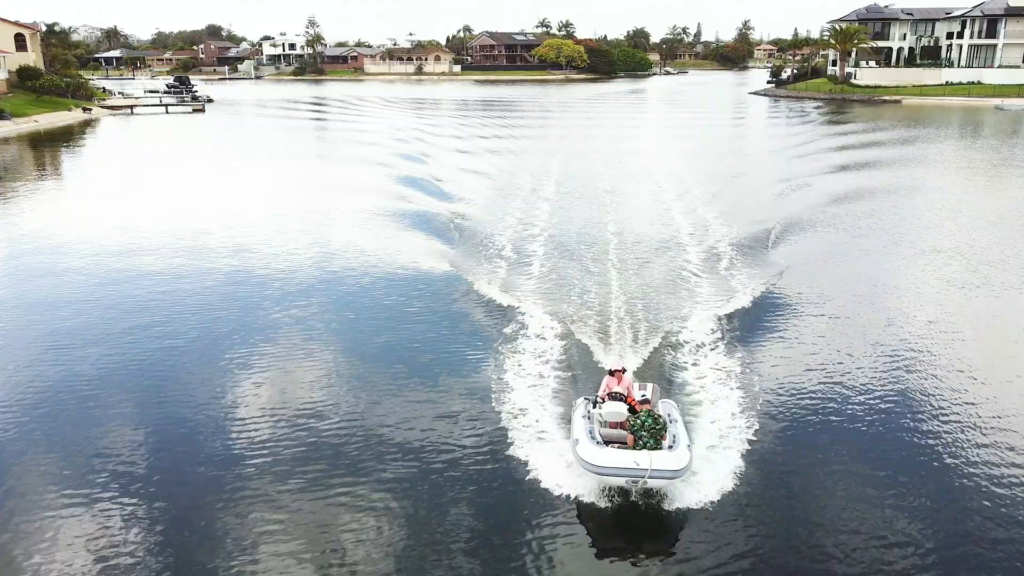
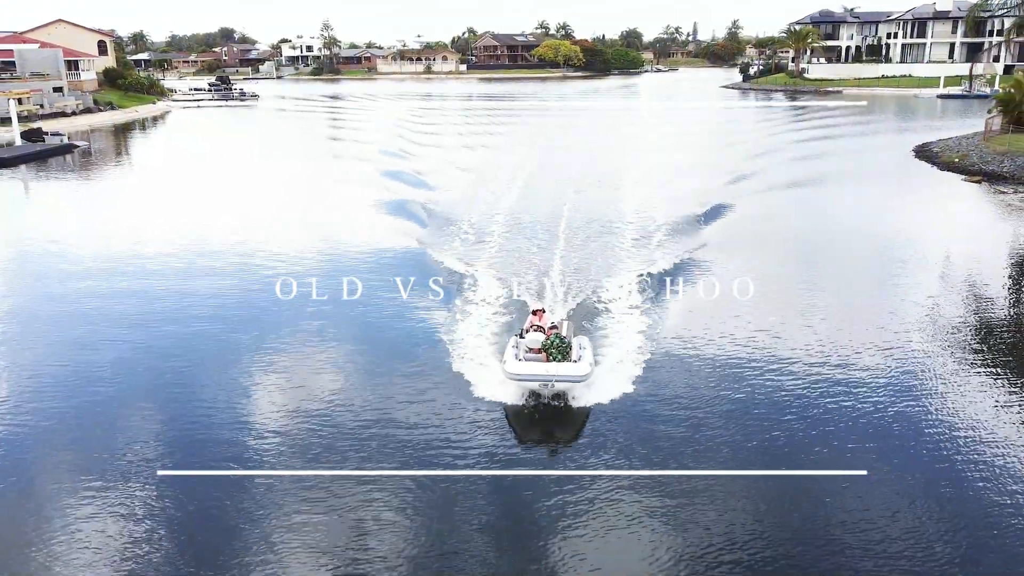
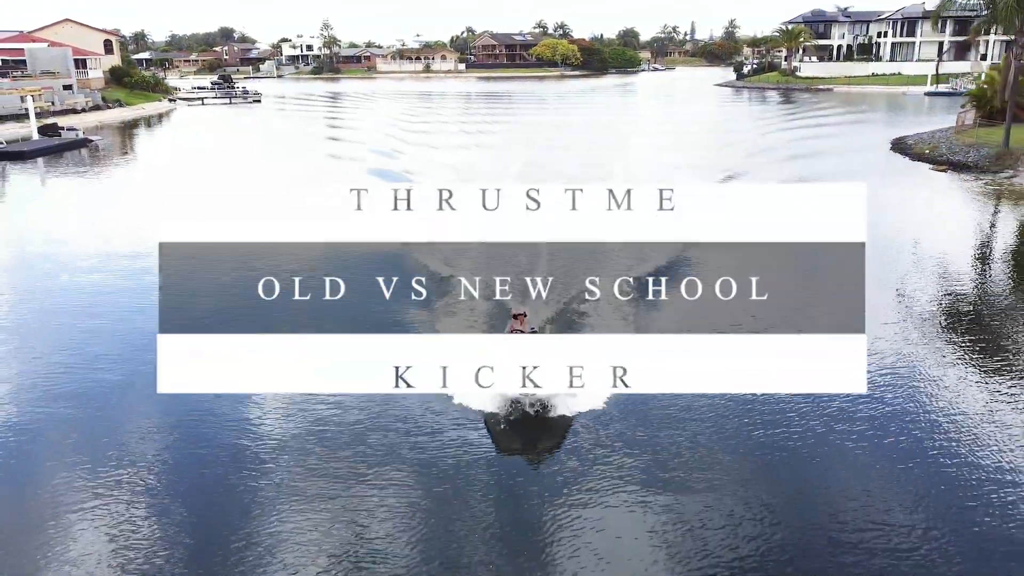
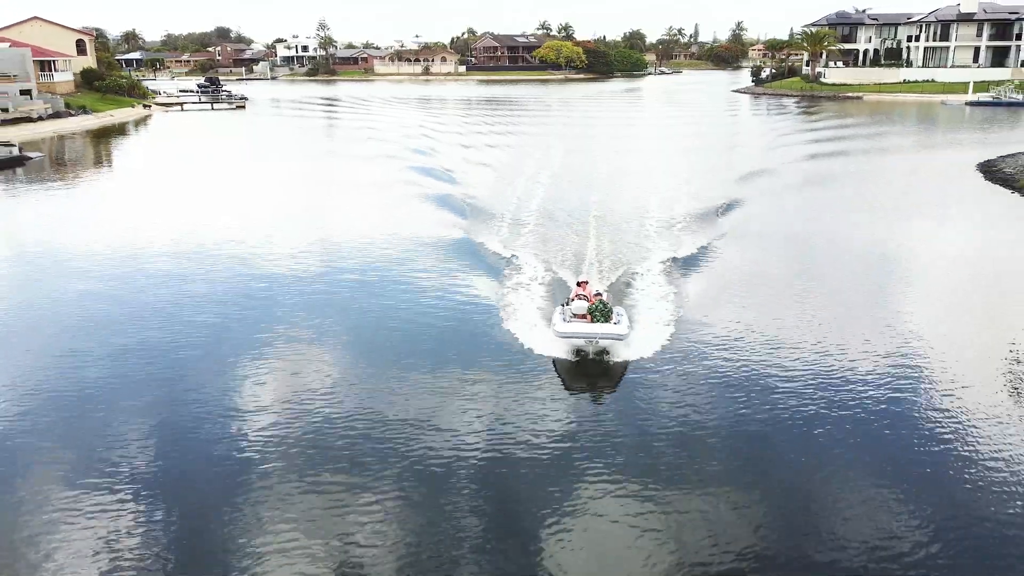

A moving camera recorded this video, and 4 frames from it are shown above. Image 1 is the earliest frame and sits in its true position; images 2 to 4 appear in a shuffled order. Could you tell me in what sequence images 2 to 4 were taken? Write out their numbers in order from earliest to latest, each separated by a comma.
4, 2, 3
